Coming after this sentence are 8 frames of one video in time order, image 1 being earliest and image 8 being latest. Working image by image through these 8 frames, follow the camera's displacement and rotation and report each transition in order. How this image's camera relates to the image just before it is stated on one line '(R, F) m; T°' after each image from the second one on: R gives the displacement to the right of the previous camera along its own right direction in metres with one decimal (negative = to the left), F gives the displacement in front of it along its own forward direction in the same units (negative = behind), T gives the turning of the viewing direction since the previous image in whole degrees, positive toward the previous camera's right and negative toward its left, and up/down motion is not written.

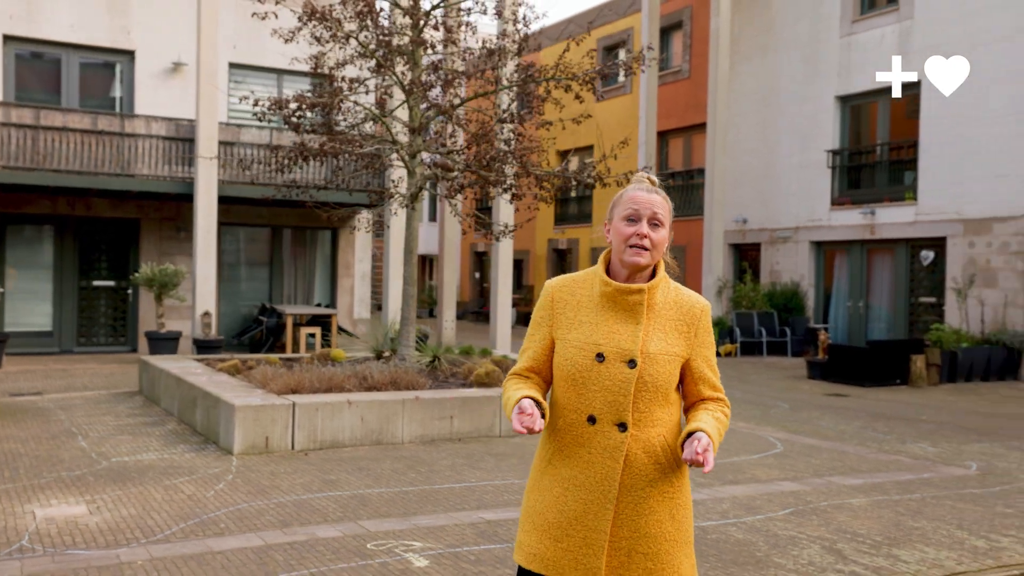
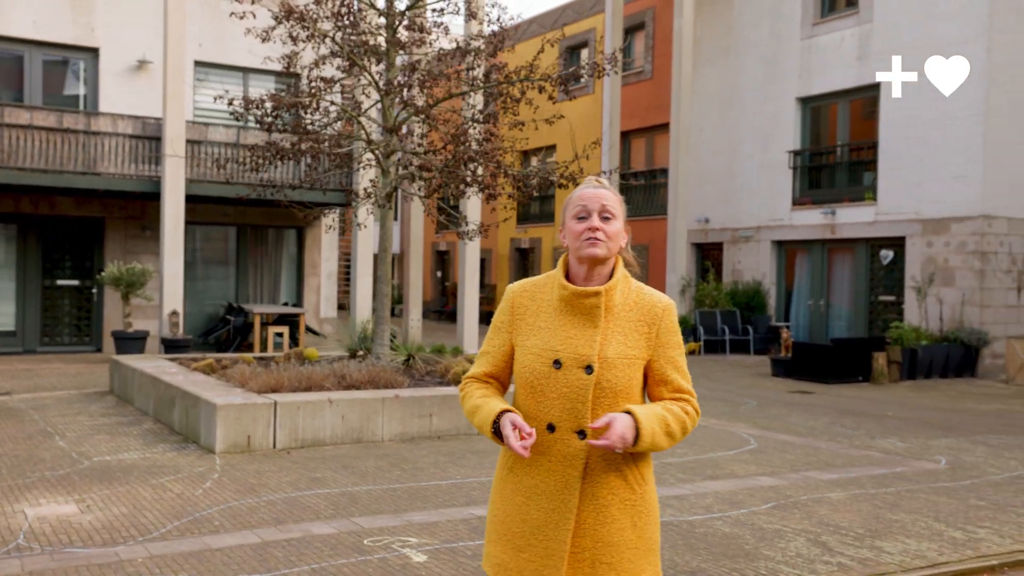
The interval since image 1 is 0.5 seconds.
(-0.2, -0.1) m; +3°
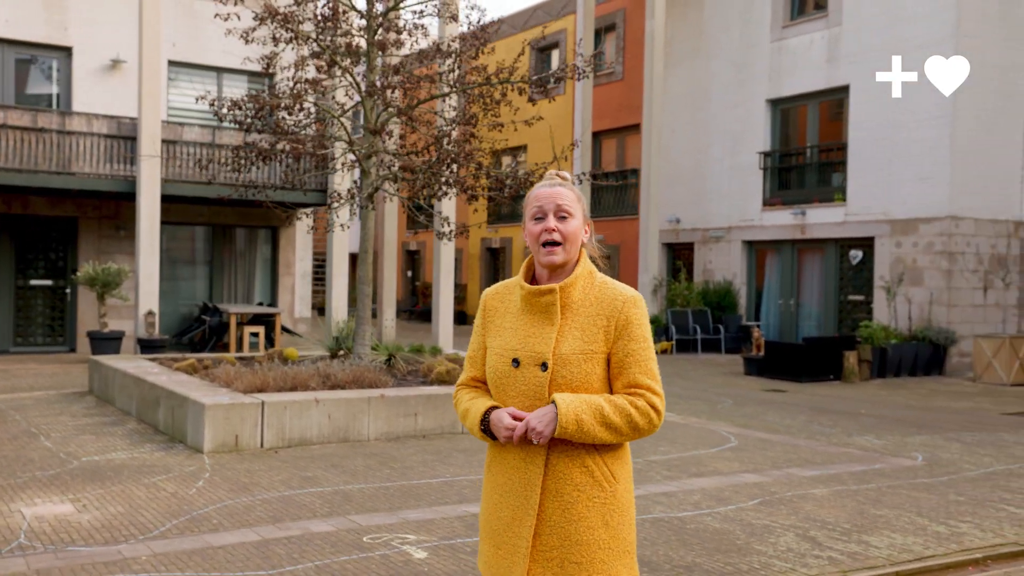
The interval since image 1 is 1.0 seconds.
(-0.2, -0.1) m; +2°
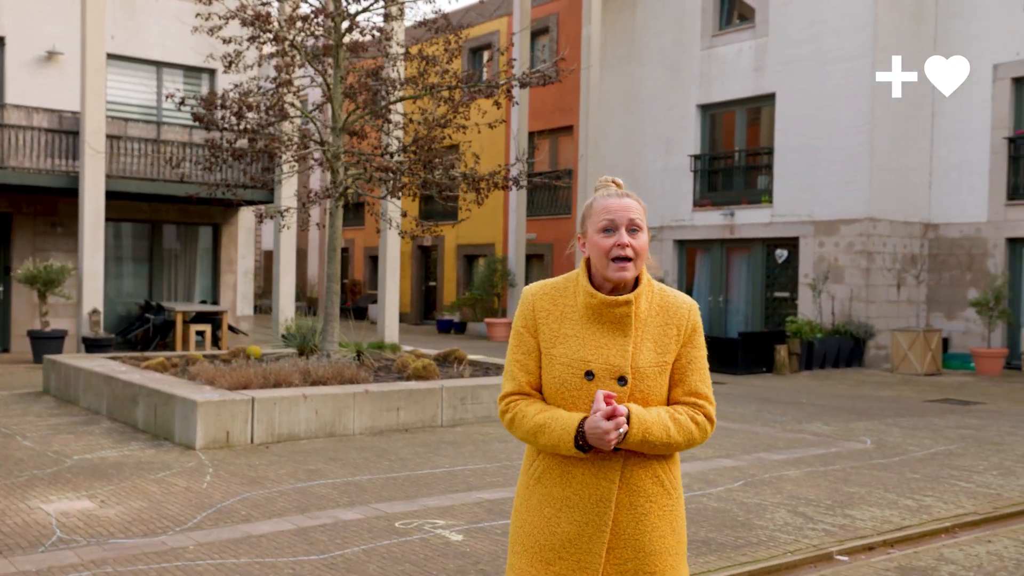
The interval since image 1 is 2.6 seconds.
(-0.7, -0.3) m; +6°
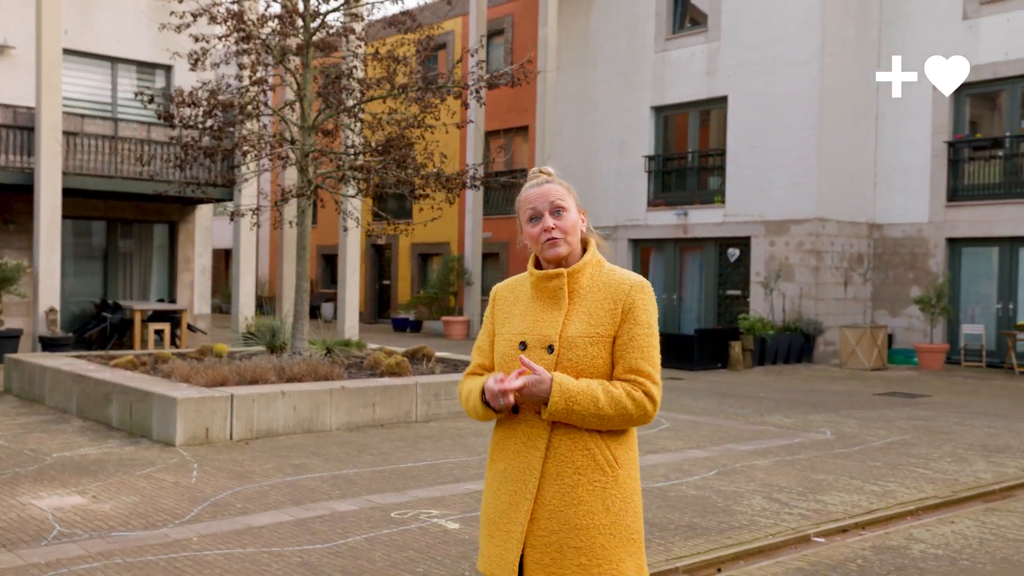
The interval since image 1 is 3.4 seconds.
(-0.3, -0.2) m; +3°
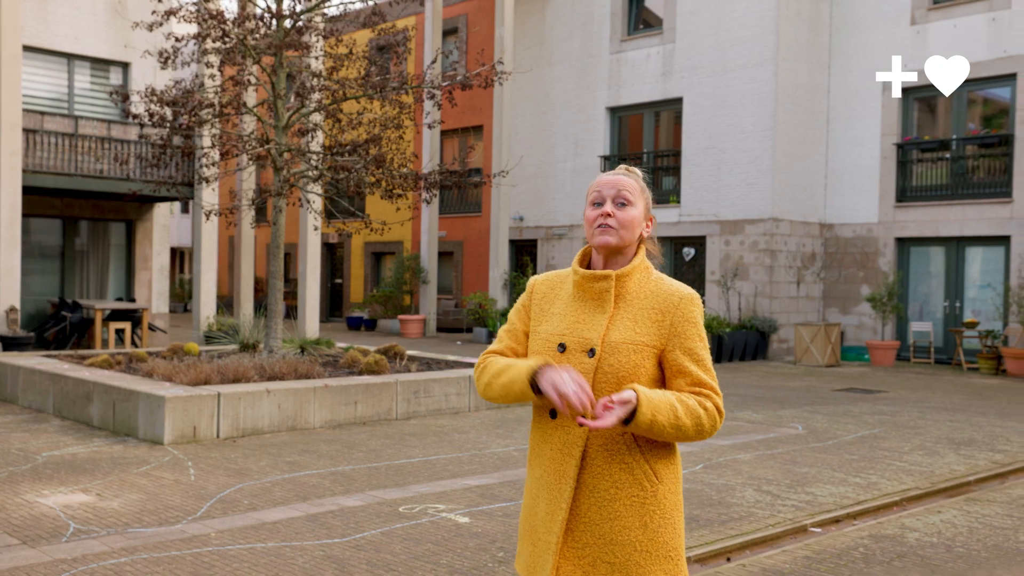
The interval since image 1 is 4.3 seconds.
(-0.4, -0.2) m; +3°
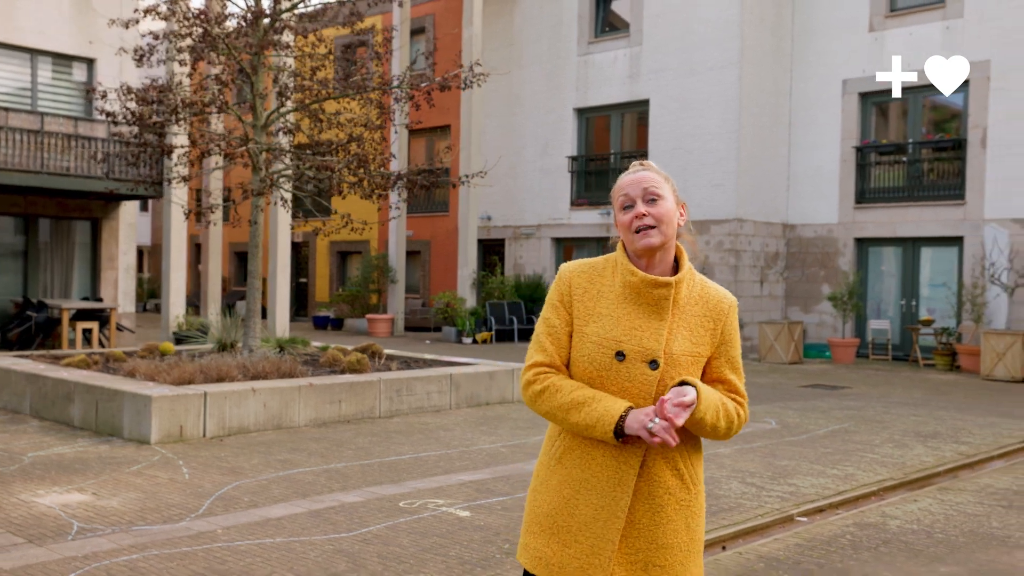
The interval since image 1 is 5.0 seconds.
(-0.3, -0.1) m; +3°
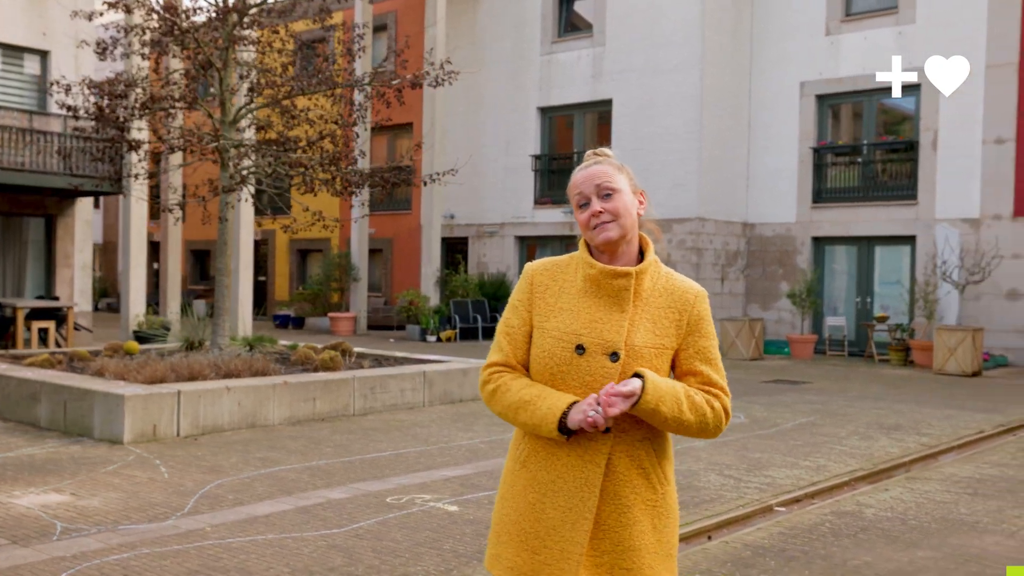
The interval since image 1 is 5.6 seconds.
(-0.2, 0.0) m; +3°
